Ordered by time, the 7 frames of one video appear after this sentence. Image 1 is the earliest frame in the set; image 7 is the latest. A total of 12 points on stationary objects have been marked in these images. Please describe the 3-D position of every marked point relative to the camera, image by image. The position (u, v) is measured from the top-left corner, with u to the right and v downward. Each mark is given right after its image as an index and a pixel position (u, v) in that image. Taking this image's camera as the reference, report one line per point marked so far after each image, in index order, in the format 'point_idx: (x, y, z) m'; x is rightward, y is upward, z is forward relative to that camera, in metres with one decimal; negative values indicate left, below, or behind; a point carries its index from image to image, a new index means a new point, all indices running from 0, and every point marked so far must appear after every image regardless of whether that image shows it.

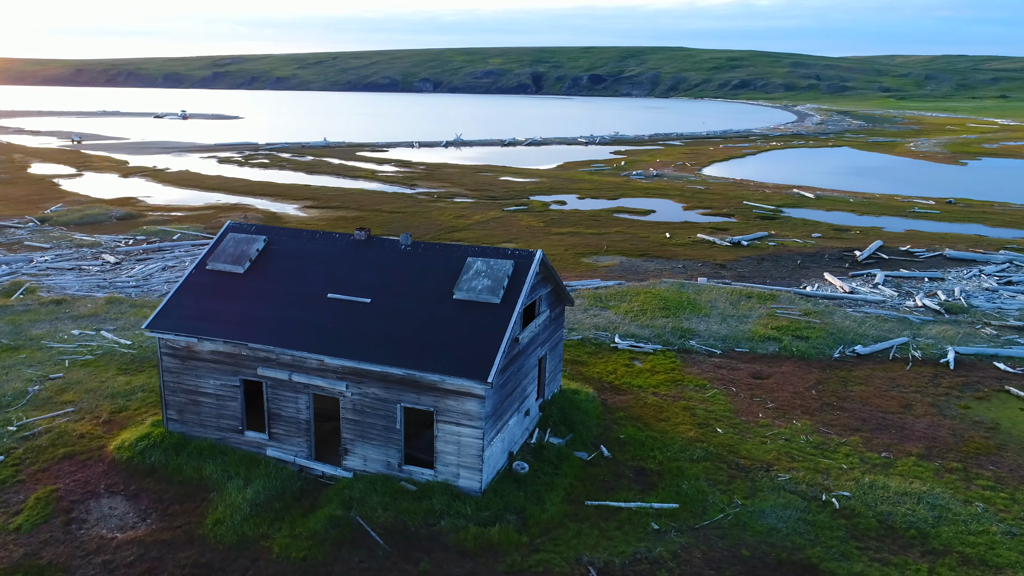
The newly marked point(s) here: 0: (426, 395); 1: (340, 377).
0: (-1.7, -2.1, +15.1) m
1: (-3.5, -1.8, +15.7) m
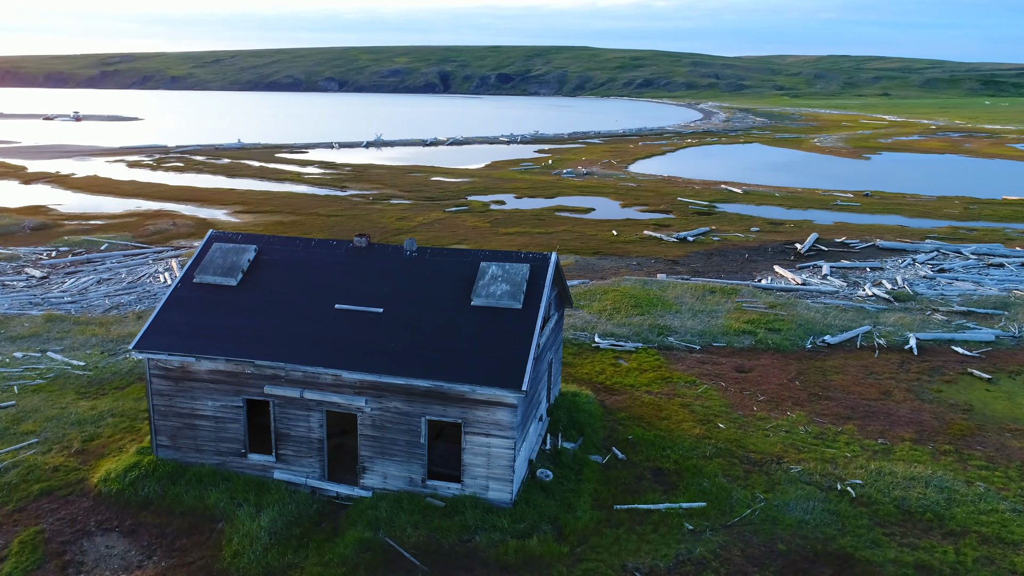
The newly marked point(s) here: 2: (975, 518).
0: (-1.1, -2.3, +14.5) m
1: (-3.0, -2.0, +14.9) m
2: (+9.3, -4.6, +15.4) m
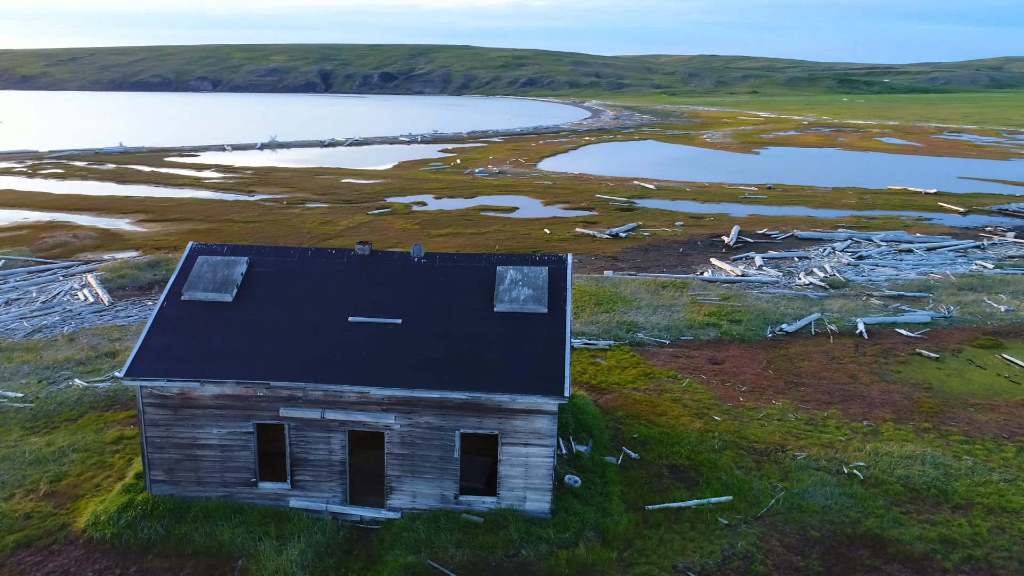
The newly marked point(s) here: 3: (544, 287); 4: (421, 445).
0: (-0.4, -2.4, +14.0) m
1: (-2.3, -2.2, +14.1) m
2: (+9.9, -4.3, +16.3) m
3: (+0.6, 0.0, +15.3) m
4: (-1.7, -2.9, +14.2) m
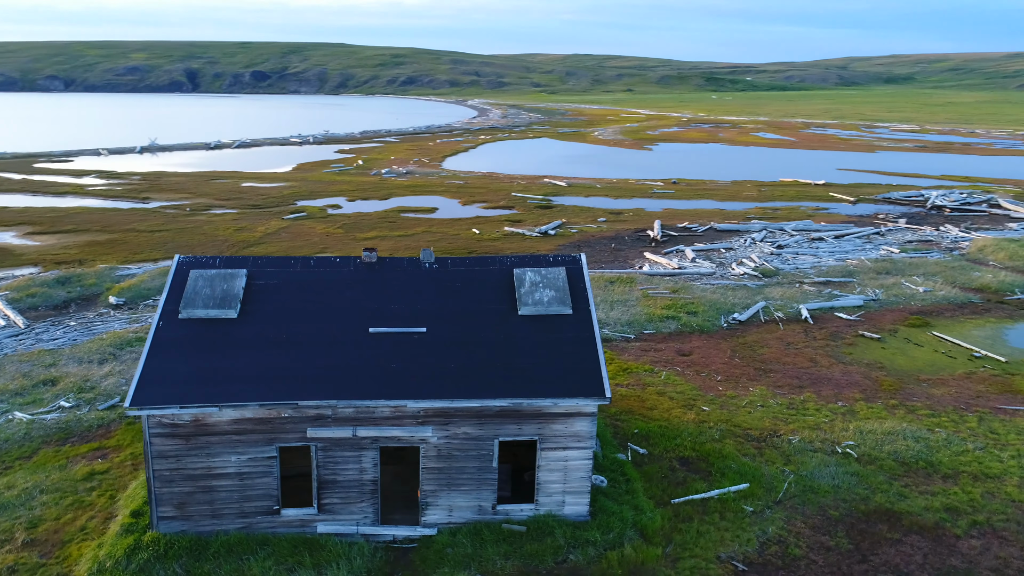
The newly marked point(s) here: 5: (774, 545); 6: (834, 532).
0: (+0.3, -2.4, +13.7) m
1: (-1.6, -2.4, +13.5) m
2: (+10.2, -4.0, +17.6) m
3: (+1.1, 0.0, +15.1) m
4: (-1.0, -3.0, +13.7) m
5: (+4.9, -4.8, +14.3) m
6: (+6.2, -4.7, +14.8) m
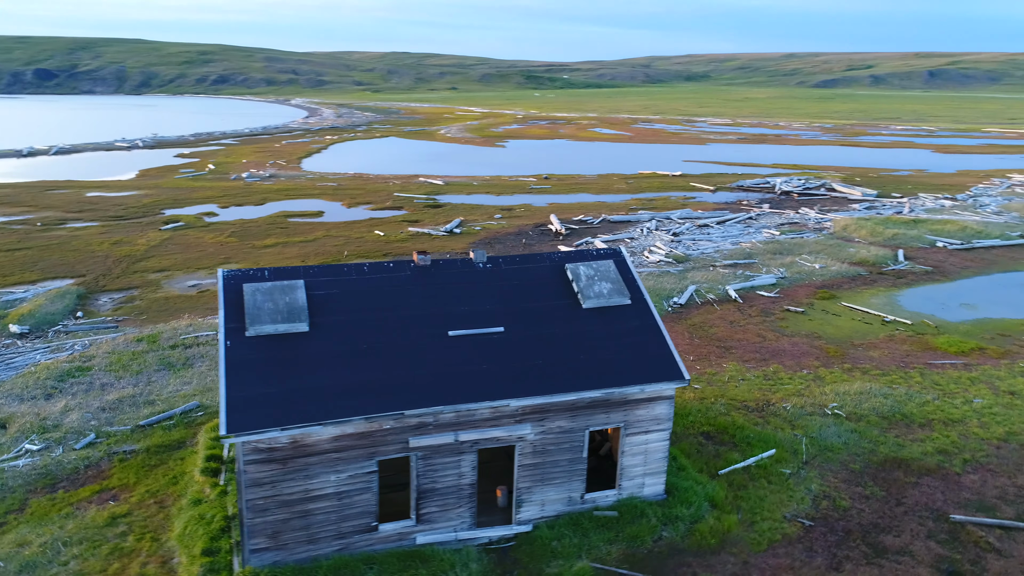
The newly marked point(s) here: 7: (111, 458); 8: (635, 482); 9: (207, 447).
0: (+1.9, -2.3, +14.2) m
1: (+0.1, -2.4, +13.6) m
2: (+10.9, -3.2, +20.1) m
3: (+2.2, +0.2, +15.7) m
4: (+0.7, -3.0, +13.9) m
5: (+6.4, -4.4, +15.8) m
6: (+7.6, -4.2, +16.6) m
7: (-9.2, -3.9, +17.5) m
8: (+2.4, -3.8, +14.8) m
9: (-6.8, -3.6, +17.2) m
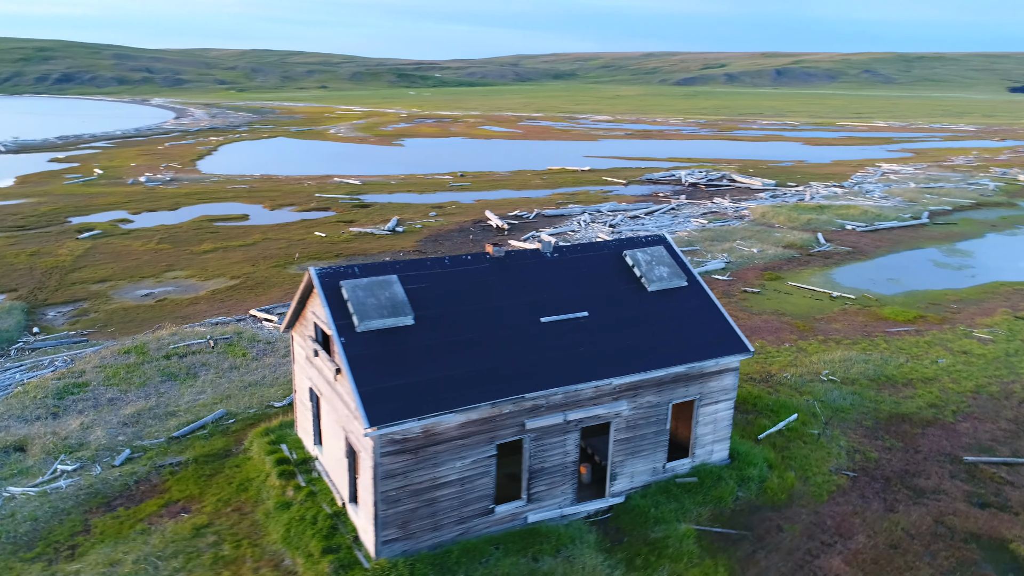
0: (+3.7, -1.9, +15.3) m
1: (+2.0, -2.1, +14.4) m
2: (+11.5, -2.5, +22.6) m
3: (+3.6, +0.6, +16.9) m
4: (+2.5, -2.7, +14.9) m
5: (+7.9, -3.8, +17.6) m
6: (+9.0, -3.6, +18.6) m
7: (-7.8, -4.0, +16.8) m
8: (+4.1, -3.4, +16.0) m
9: (-5.4, -3.6, +16.9) m
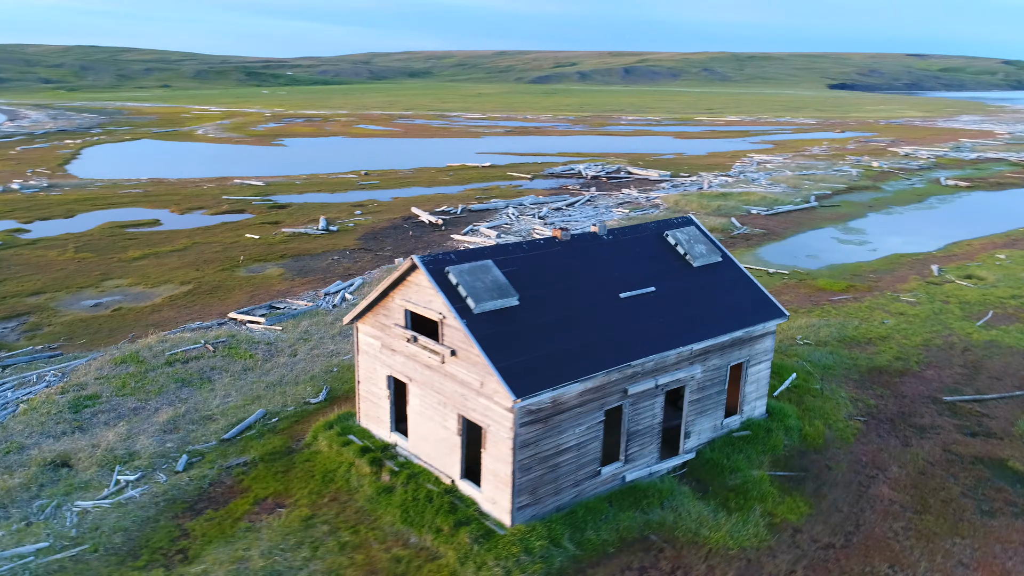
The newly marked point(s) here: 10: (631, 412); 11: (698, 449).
0: (+5.2, -1.3, +17.1) m
1: (+3.8, -1.6, +15.9) m
2: (+11.7, -1.5, +25.7) m
3: (+4.7, +1.1, +18.6) m
4: (+4.2, -2.1, +16.5) m
5: (+9.1, -3.0, +20.1) m
6: (+9.9, -2.8, +21.3) m
7: (-6.2, -4.0, +16.6) m
8: (+5.6, -2.8, +17.8) m
9: (-3.9, -3.5, +17.1) m
10: (+2.3, -2.5, +15.0) m
11: (+4.0, -3.5, +16.6) m
